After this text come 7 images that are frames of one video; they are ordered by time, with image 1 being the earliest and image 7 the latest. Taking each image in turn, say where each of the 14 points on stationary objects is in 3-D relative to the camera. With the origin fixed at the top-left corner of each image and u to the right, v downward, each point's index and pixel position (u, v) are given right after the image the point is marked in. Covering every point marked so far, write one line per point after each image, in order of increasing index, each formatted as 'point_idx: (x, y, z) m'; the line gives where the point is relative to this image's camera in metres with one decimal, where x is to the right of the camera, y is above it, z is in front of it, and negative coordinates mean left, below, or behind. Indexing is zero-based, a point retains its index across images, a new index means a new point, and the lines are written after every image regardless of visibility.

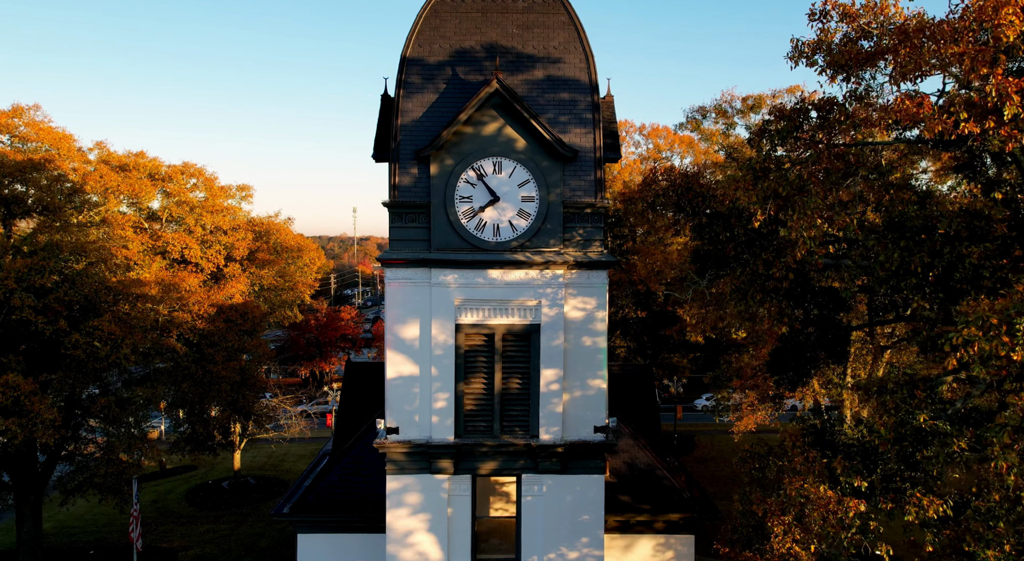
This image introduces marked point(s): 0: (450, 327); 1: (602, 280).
0: (-1.3, -1.0, +16.7) m
1: (+1.9, 0.0, +16.8) m
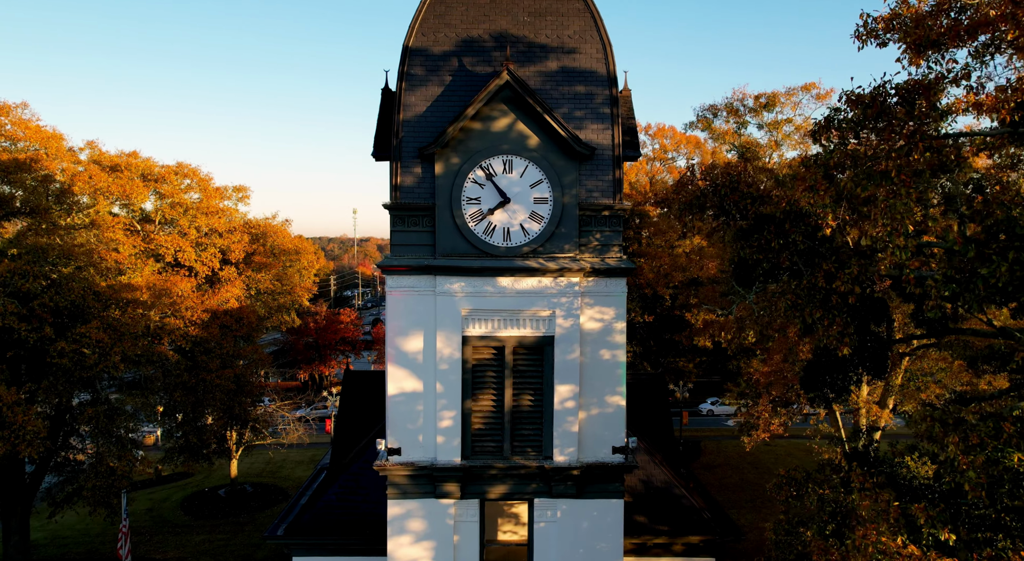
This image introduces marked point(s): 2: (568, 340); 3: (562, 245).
0: (-1.0, -1.1, +15.4) m
1: (+2.1, -0.1, +15.6) m
2: (+1.1, -1.1, +15.4) m
3: (+0.9, +0.7, +15.5) m
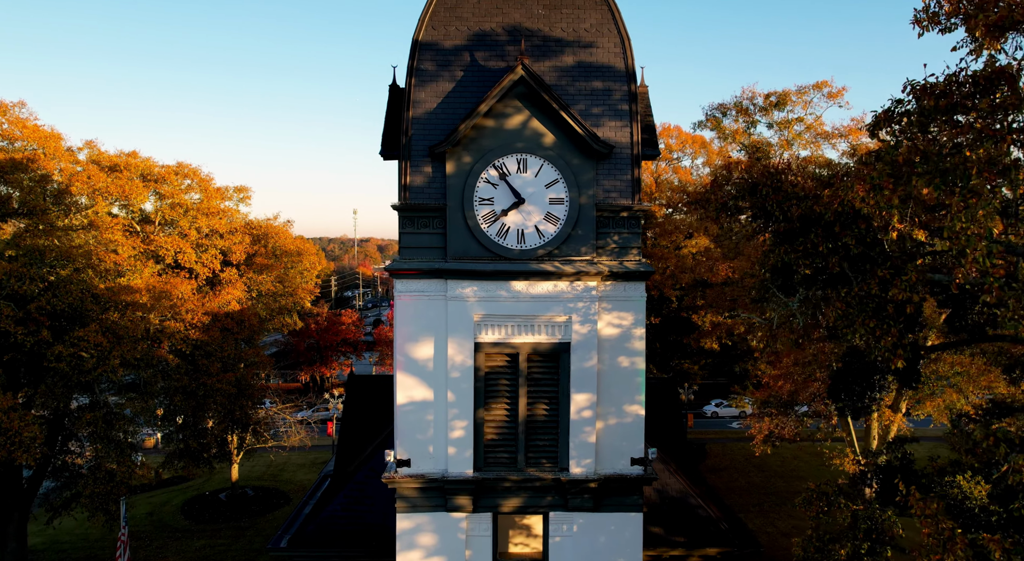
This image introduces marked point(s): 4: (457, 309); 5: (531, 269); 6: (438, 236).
0: (-0.8, -1.2, +14.7) m
1: (+2.3, -0.2, +14.9) m
2: (+1.3, -1.2, +14.8) m
3: (+1.2, +0.6, +14.8) m
4: (-1.0, -0.5, +14.7) m
5: (+0.3, +0.2, +14.6) m
6: (-1.3, +0.8, +14.8) m
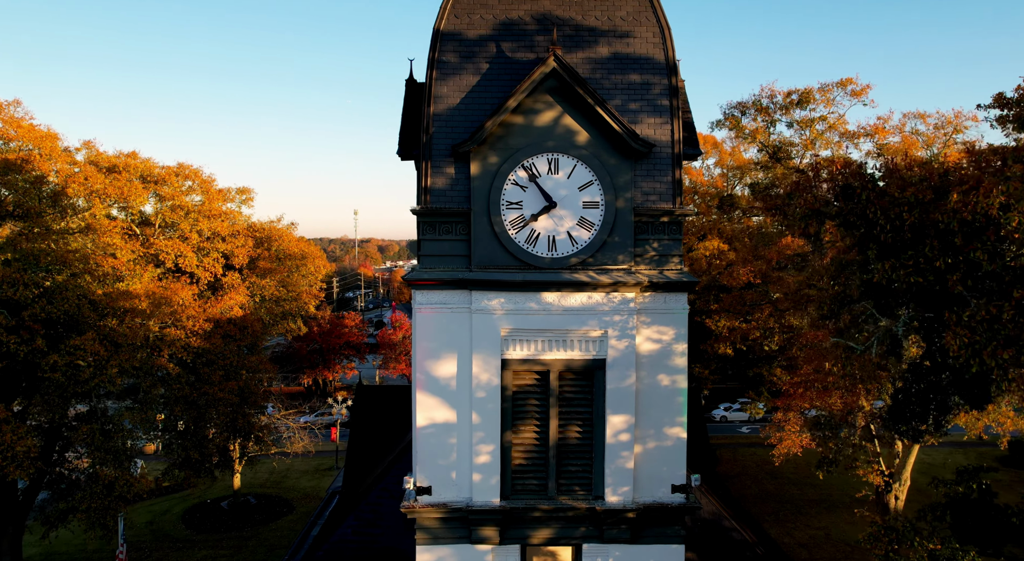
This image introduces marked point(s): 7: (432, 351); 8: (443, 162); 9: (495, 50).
0: (-0.3, -1.4, +13.5) m
1: (+2.8, -0.4, +13.7) m
2: (+1.8, -1.4, +13.5) m
3: (+1.7, +0.4, +13.6) m
4: (-0.5, -0.7, +13.5) m
5: (+0.8, 0.0, +13.4) m
6: (-0.8, +0.6, +13.6) m
7: (-1.3, -1.2, +13.5) m
8: (-1.1, +2.0, +13.5) m
9: (-0.3, +3.9, +13.7) m
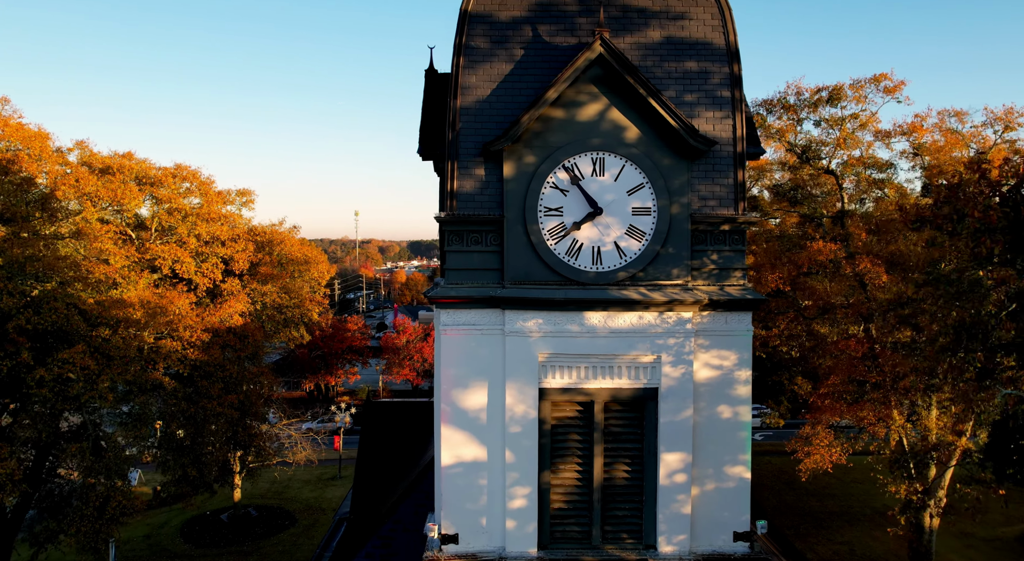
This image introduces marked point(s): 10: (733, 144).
0: (+0.3, -1.6, +11.7) m
1: (+3.4, -0.7, +11.9) m
2: (+2.4, -1.6, +11.8) m
3: (+2.3, +0.2, +11.8) m
4: (+0.1, -1.0, +11.7) m
5: (+1.4, -0.2, +11.6) m
6: (-0.3, +0.4, +11.8) m
7: (-0.8, -1.4, +11.8) m
8: (-0.6, +1.7, +11.8) m
9: (+0.3, +3.6, +12.0) m
10: (+3.2, +2.0, +11.9) m
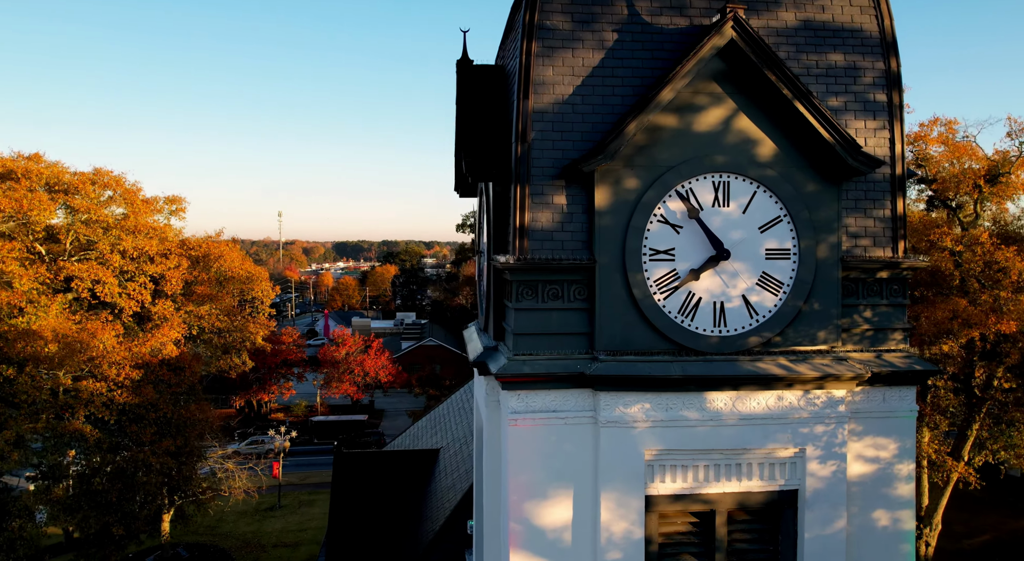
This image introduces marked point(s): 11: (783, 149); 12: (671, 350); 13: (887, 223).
0: (+1.3, -2.3, +8.5) m
1: (+4.4, -1.4, +9.0) m
2: (+3.4, -2.3, +8.8) m
3: (+3.2, -0.5, +8.8) m
4: (+1.1, -1.7, +8.5) m
5: (+2.4, -0.9, +8.5) m
6: (+0.7, -0.4, +8.6) m
7: (+0.2, -2.1, +8.5) m
8: (+0.4, +1.0, +8.5) m
9: (+1.2, +2.9, +8.8) m
10: (+4.2, +1.3, +9.0) m
11: (+2.9, +1.4, +8.7) m
12: (+1.7, -0.7, +8.6) m
13: (+4.1, +0.6, +9.0) m
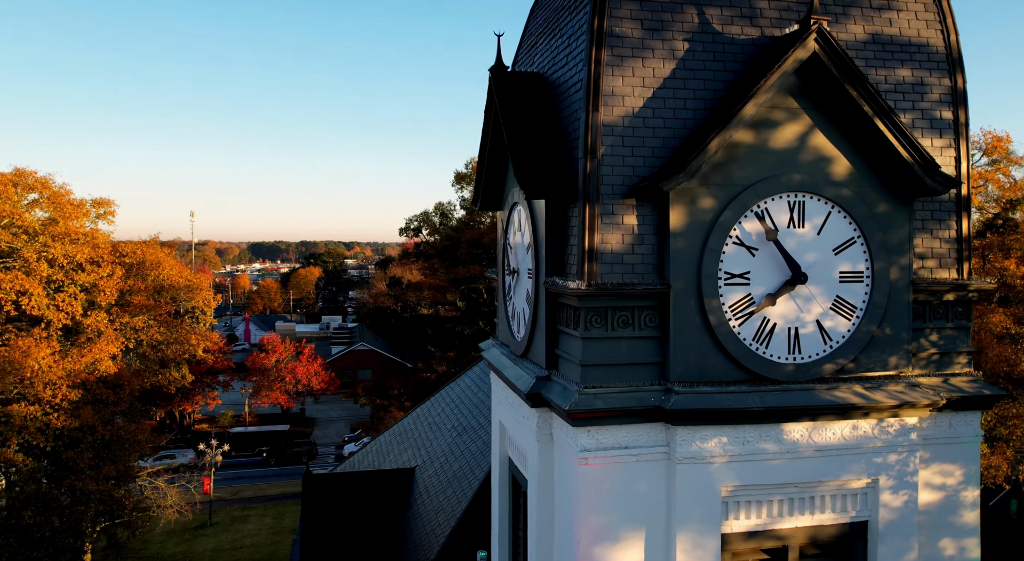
0: (+2.0, -2.6, +8.0) m
1: (+5.0, -1.6, +8.8) m
2: (+4.0, -2.6, +8.5) m
3: (+3.9, -0.8, +8.5) m
4: (+1.8, -1.9, +8.0) m
5: (+3.1, -1.2, +8.1) m
6: (+1.4, -0.6, +8.0) m
7: (+0.9, -2.4, +7.9) m
8: (+1.1, +0.7, +7.9) m
9: (+1.8, +2.6, +8.3) m
10: (+4.8, +1.0, +8.7) m
11: (+3.5, +1.1, +8.3) m
12: (+2.3, -1.0, +8.1) m
13: (+4.7, +0.4, +8.7) m
